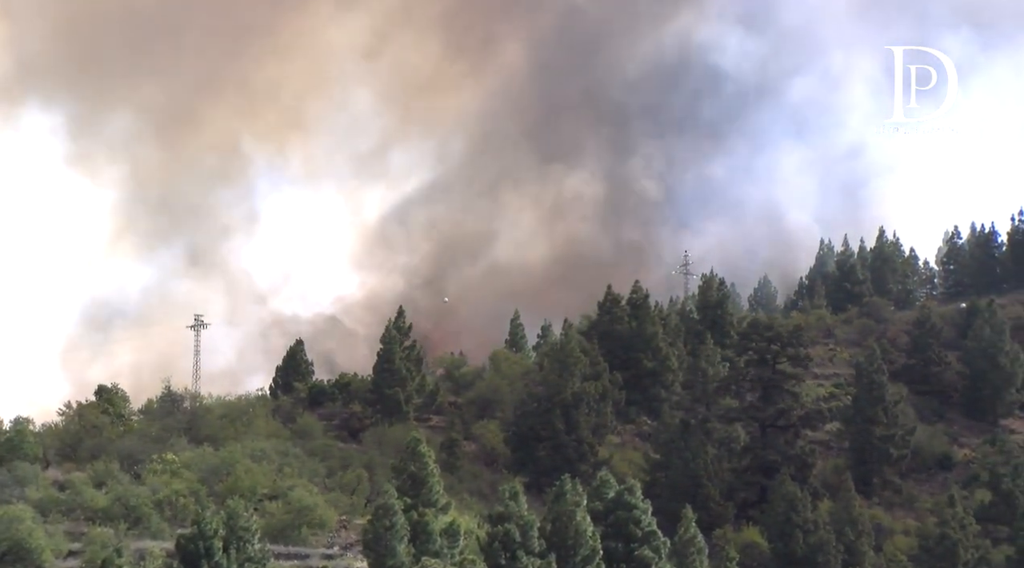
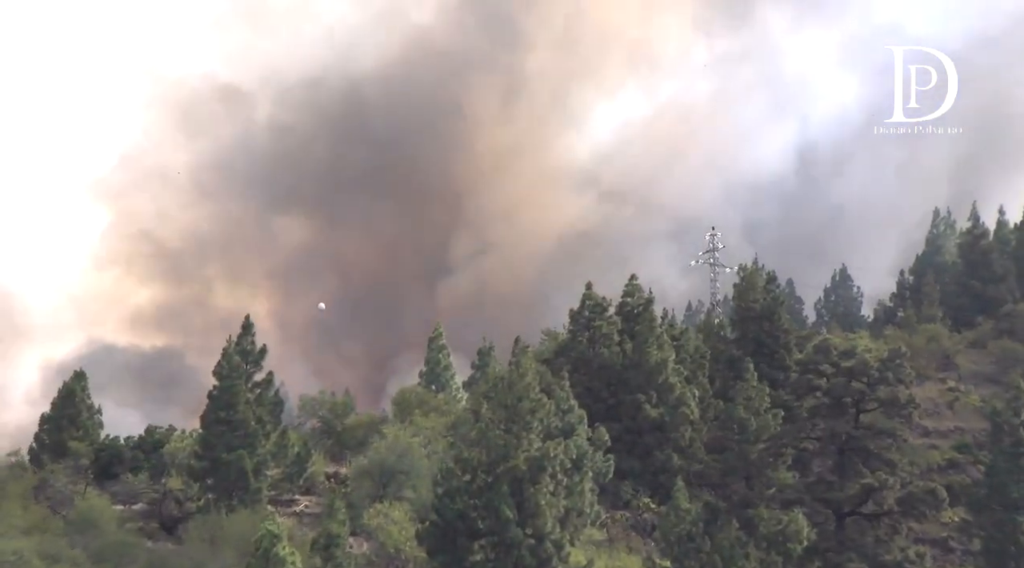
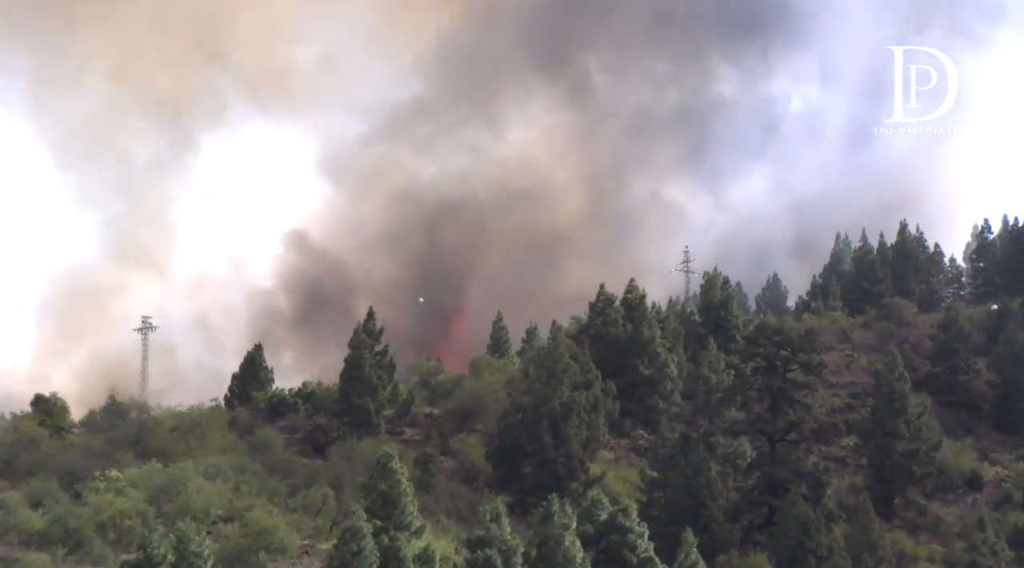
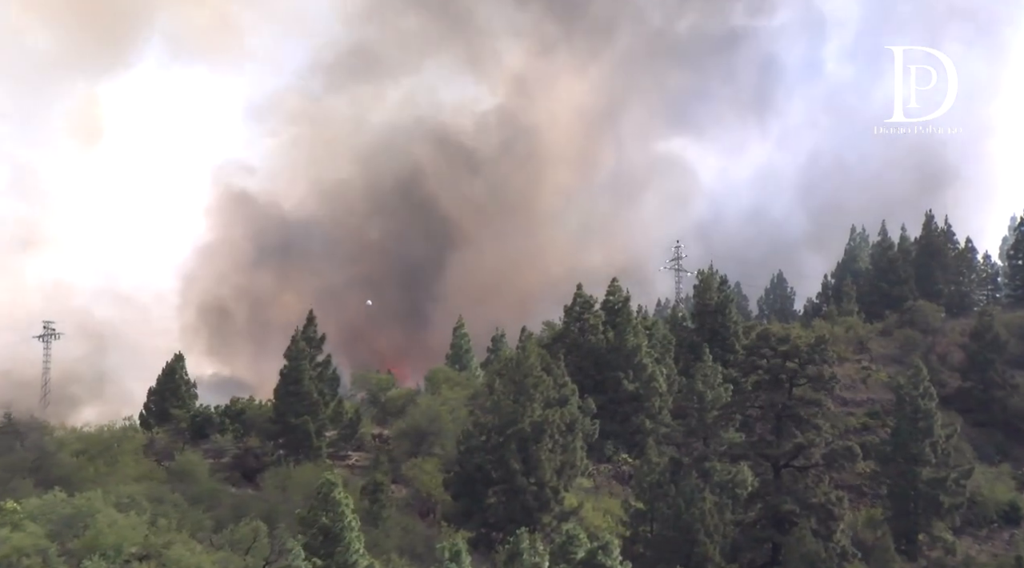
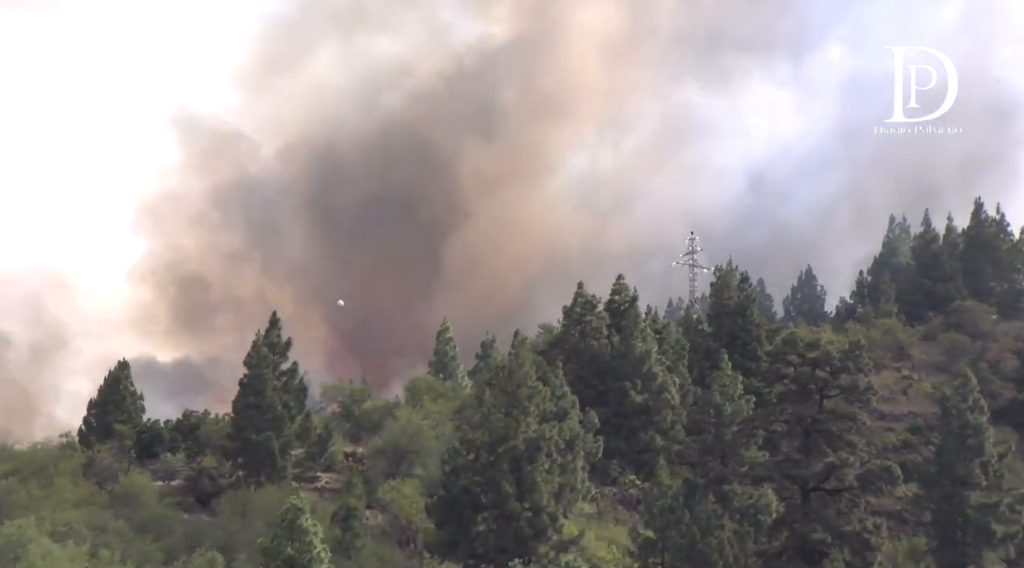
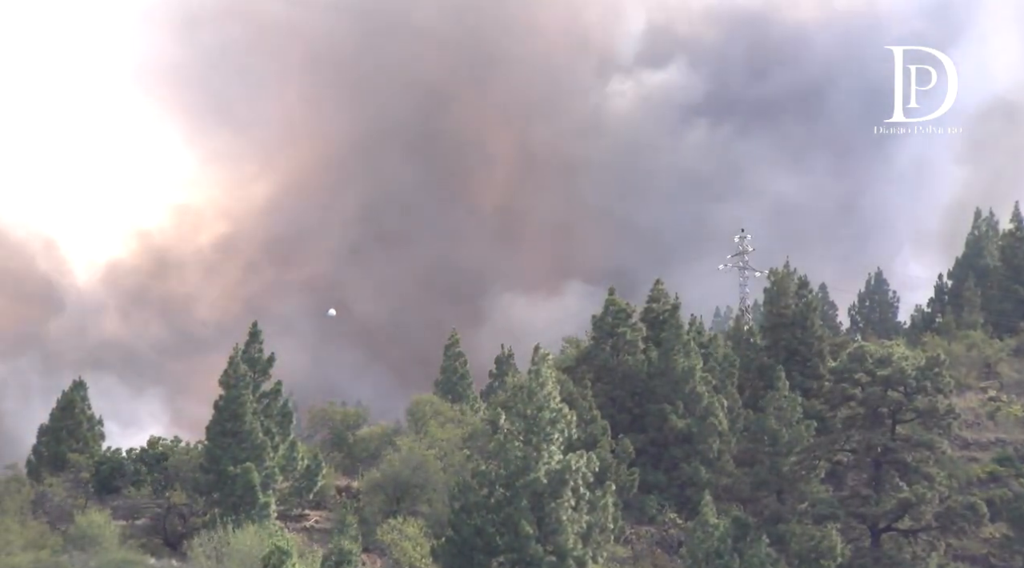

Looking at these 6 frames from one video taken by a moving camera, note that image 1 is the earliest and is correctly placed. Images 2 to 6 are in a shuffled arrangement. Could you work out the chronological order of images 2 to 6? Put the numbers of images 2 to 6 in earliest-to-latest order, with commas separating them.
3, 4, 5, 2, 6
